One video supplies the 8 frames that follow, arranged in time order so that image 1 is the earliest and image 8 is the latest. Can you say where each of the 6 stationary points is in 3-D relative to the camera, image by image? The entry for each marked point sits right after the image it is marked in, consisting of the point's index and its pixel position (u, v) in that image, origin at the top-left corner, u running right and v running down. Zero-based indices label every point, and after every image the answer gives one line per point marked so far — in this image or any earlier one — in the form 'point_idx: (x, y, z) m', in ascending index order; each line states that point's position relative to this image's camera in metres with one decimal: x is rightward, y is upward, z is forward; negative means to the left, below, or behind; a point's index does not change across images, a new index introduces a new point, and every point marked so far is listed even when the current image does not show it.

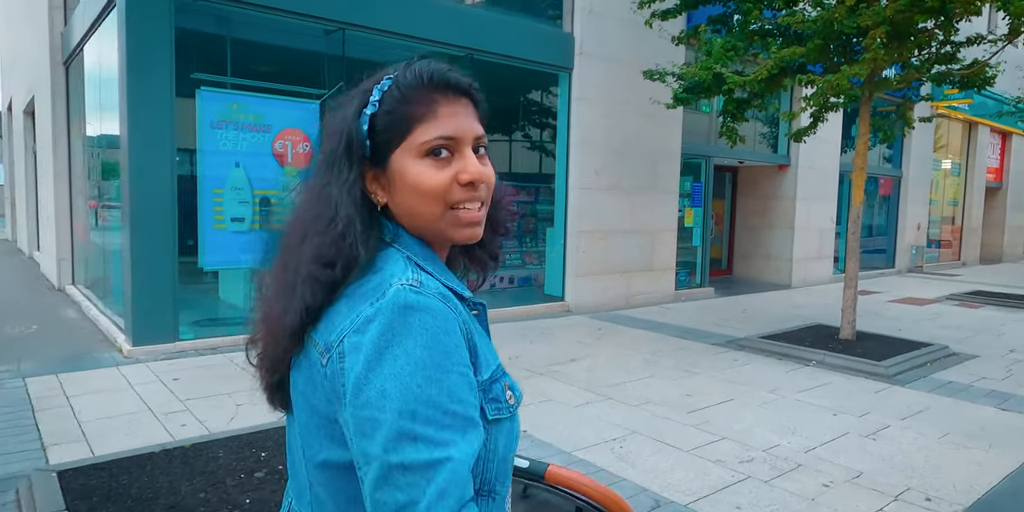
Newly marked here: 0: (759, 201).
0: (+5.3, +1.2, +14.2) m
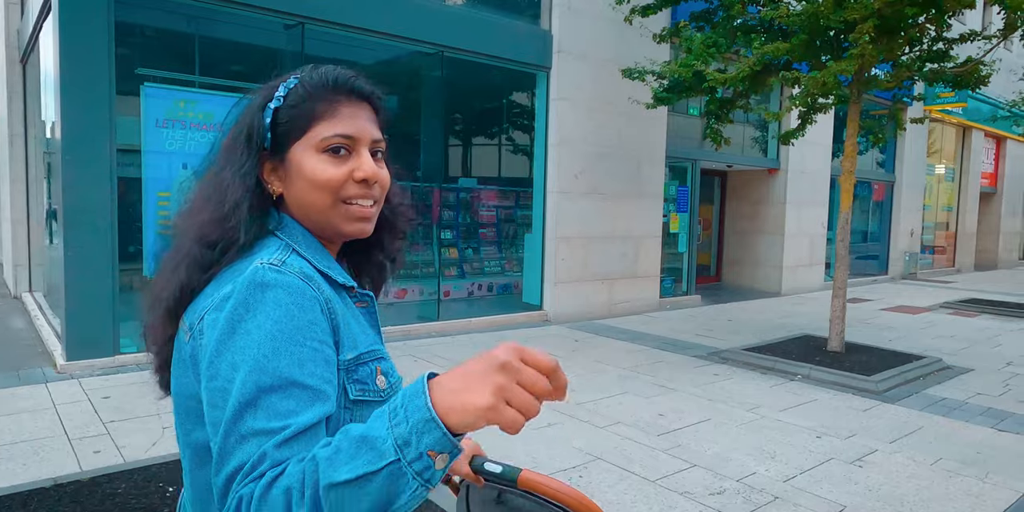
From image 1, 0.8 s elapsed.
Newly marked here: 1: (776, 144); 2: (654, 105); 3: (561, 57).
0: (+4.9, +1.0, +13.8) m
1: (+5.2, +2.2, +13.2) m
2: (+1.7, +1.8, +8.1) m
3: (+0.6, +2.8, +9.3) m
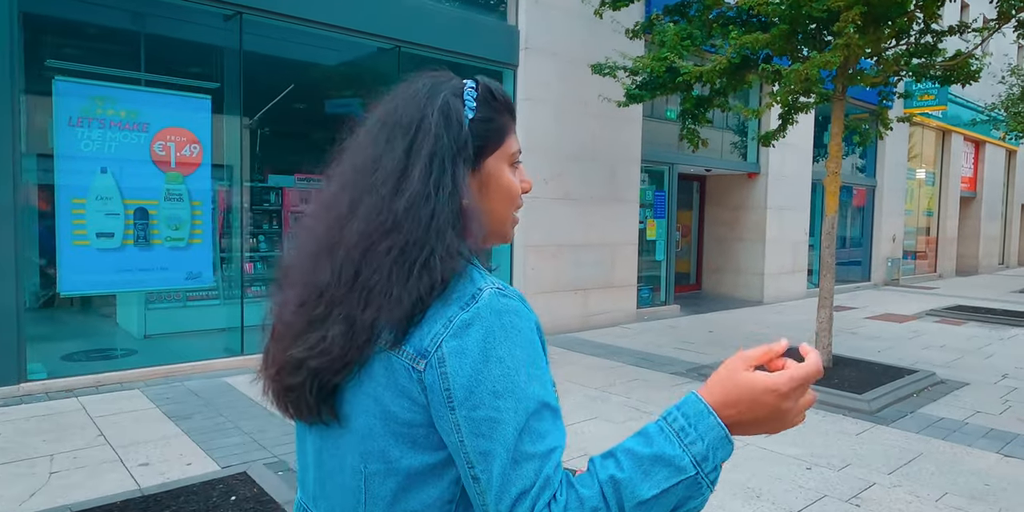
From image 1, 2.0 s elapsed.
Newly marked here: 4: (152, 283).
0: (+4.3, +0.9, +13.3) m
1: (+4.7, +2.1, +12.8) m
2: (+1.3, +1.7, +7.5) m
3: (+0.2, +2.7, +8.8) m
4: (-3.5, -0.3, +6.5) m
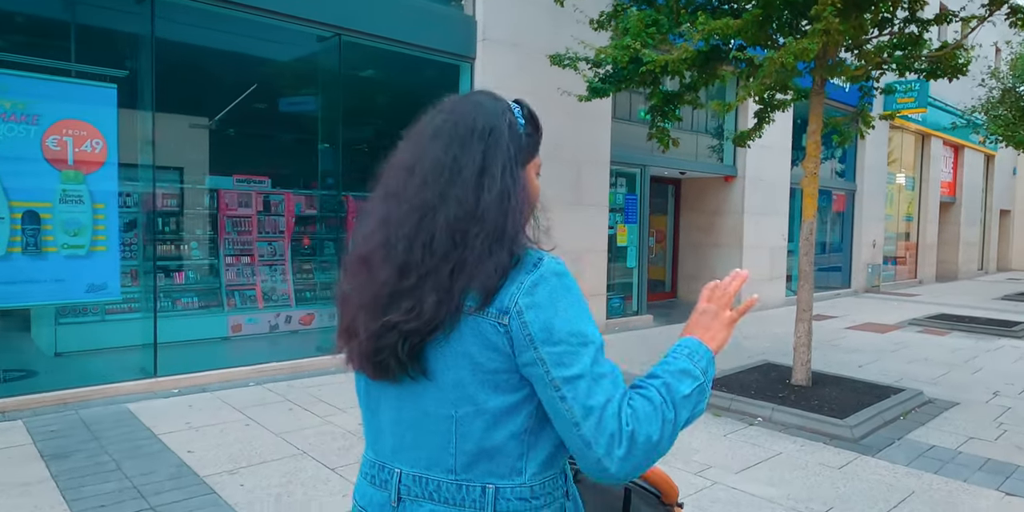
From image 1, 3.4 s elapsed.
0: (+3.7, +0.8, +12.8) m
1: (+4.0, +2.0, +12.3) m
2: (+0.8, +1.7, +6.9) m
3: (-0.3, +2.6, +8.2) m
4: (-4.0, -0.3, +5.7) m
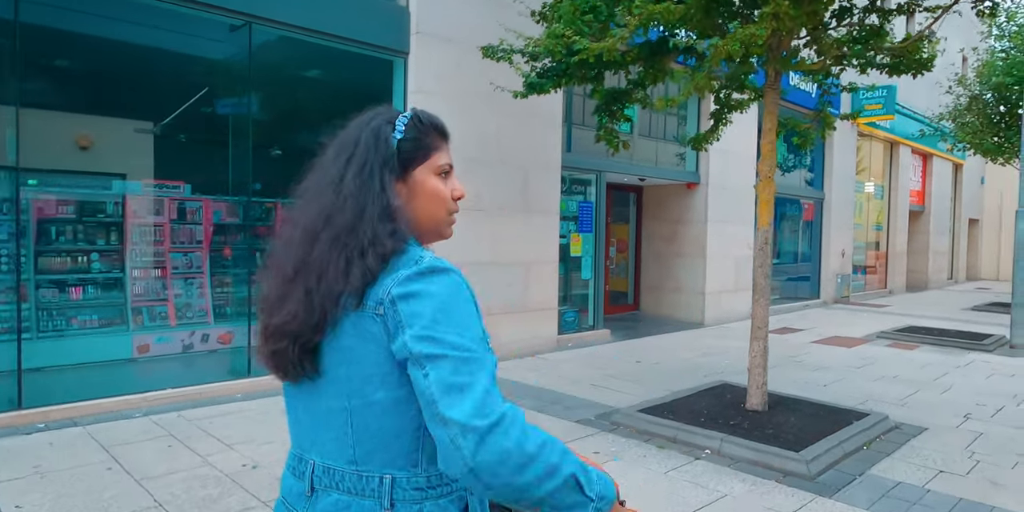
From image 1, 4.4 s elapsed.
0: (+2.9, +0.6, +12.3) m
1: (+3.2, +1.8, +11.8) m
2: (+0.1, +1.5, +6.3) m
3: (-1.0, +2.4, +7.5) m
4: (-4.6, -0.5, +5.0) m
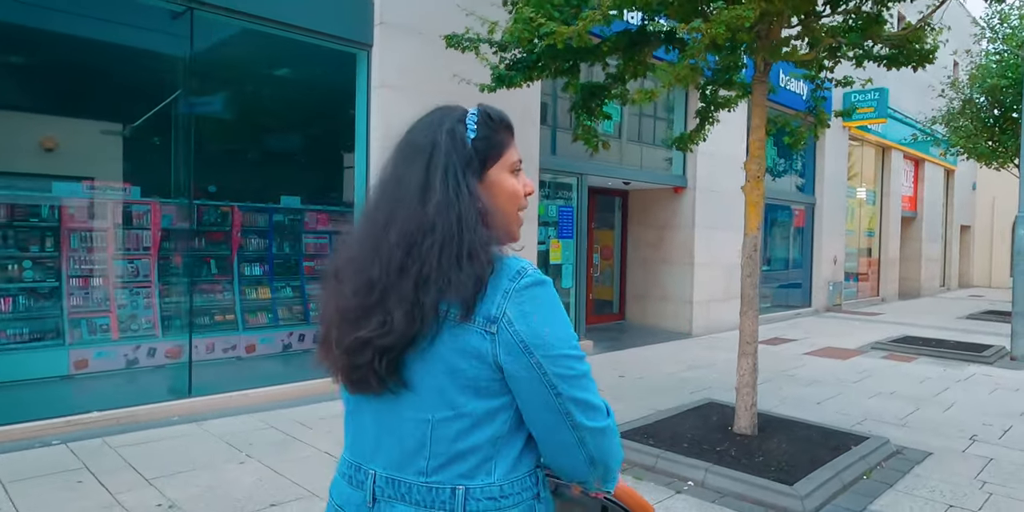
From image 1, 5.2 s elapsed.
0: (+2.5, +0.4, +11.8) m
1: (+2.9, +1.7, +11.3) m
2: (-0.2, +1.5, +5.8) m
3: (-1.3, +2.4, +7.0) m
4: (-4.9, -0.5, +4.4) m
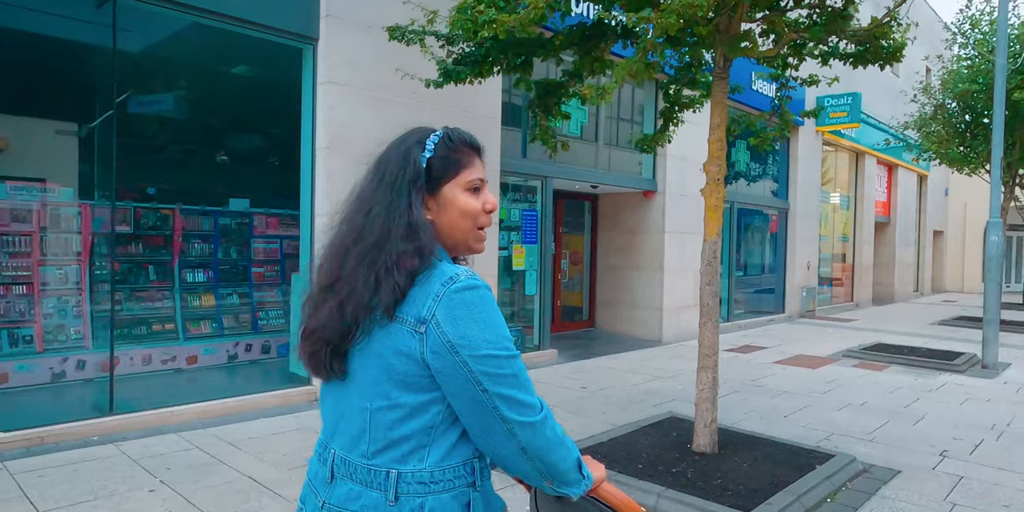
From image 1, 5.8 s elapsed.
0: (+1.9, +0.3, +11.5) m
1: (+2.3, +1.6, +11.0) m
2: (-0.6, +1.4, +5.5) m
3: (-1.8, +2.3, +6.6) m
4: (-5.3, -0.5, +3.9) m
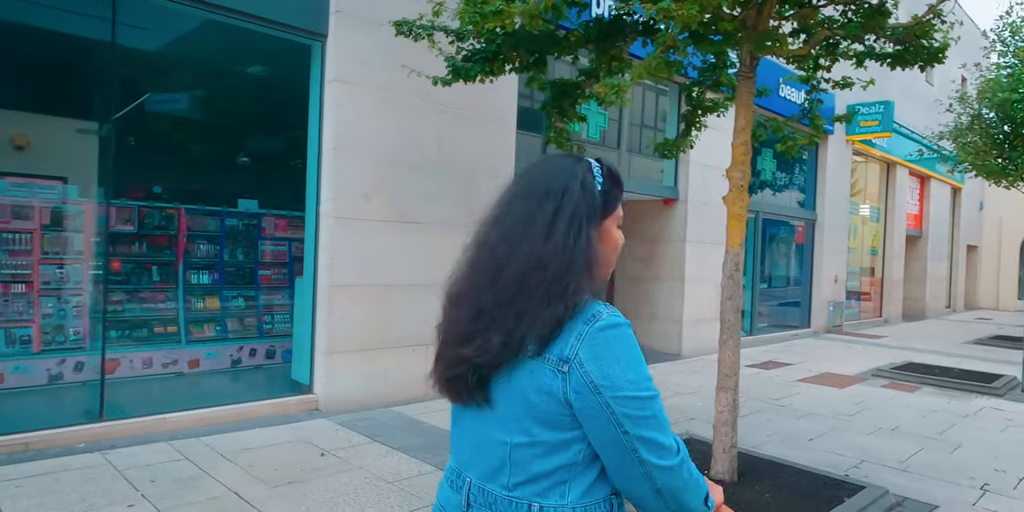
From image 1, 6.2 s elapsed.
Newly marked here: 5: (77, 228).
0: (+2.2, +0.2, +11.1) m
1: (+2.6, +1.4, +10.7) m
2: (-0.5, +1.4, +5.2) m
3: (-1.6, +2.3, +6.4) m
4: (-5.2, -0.5, +3.8) m
5: (-4.1, +0.3, +6.3) m
